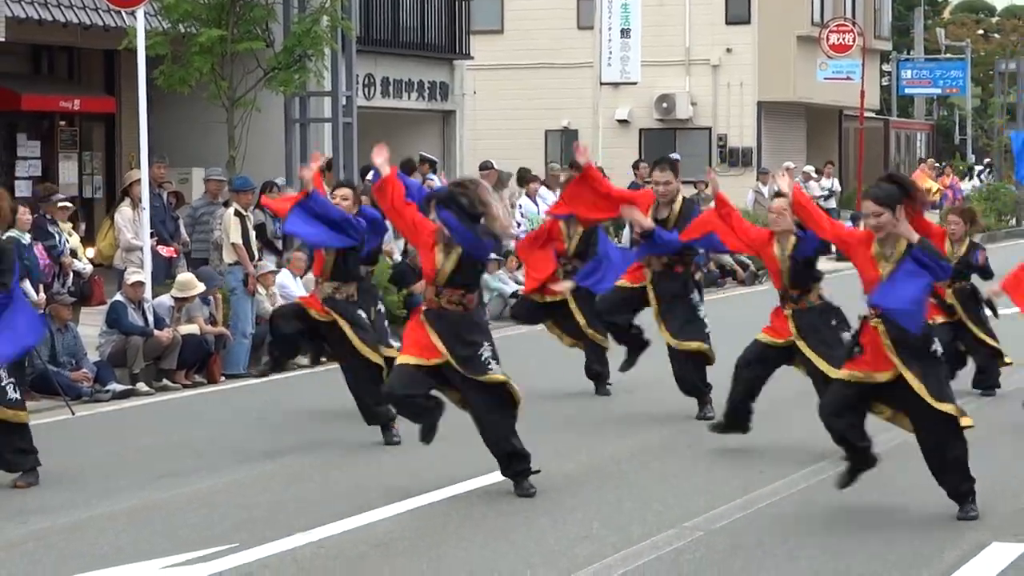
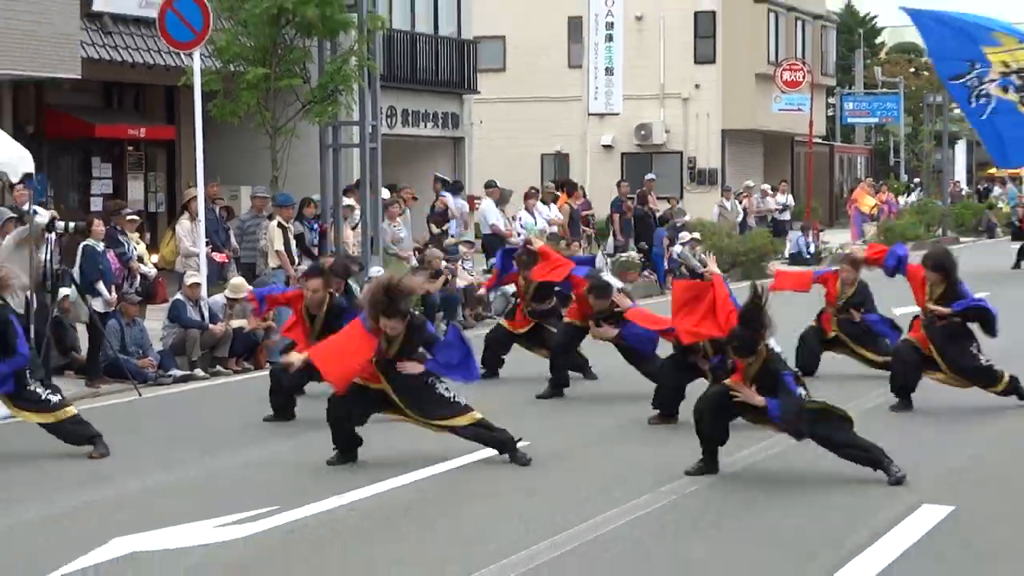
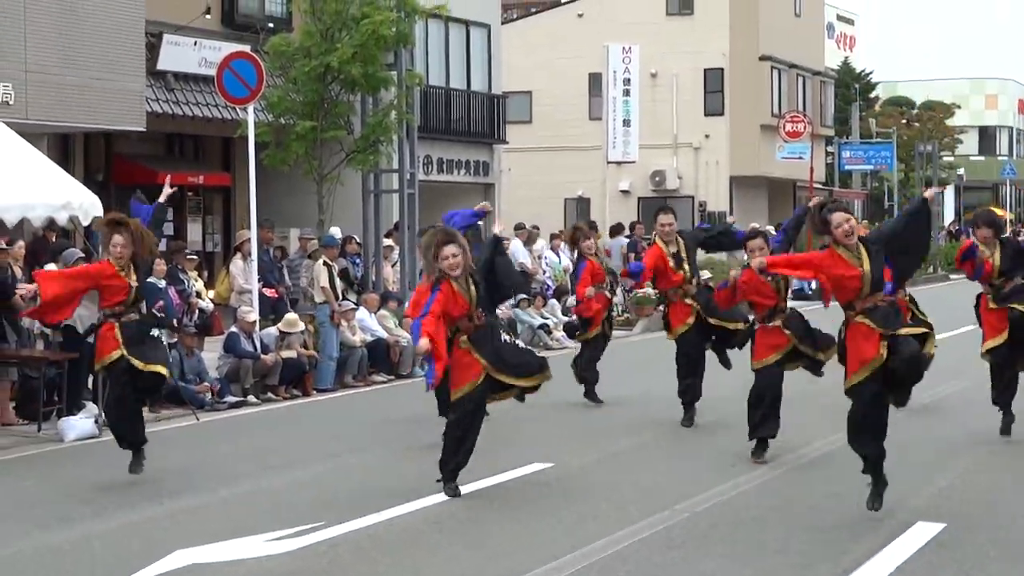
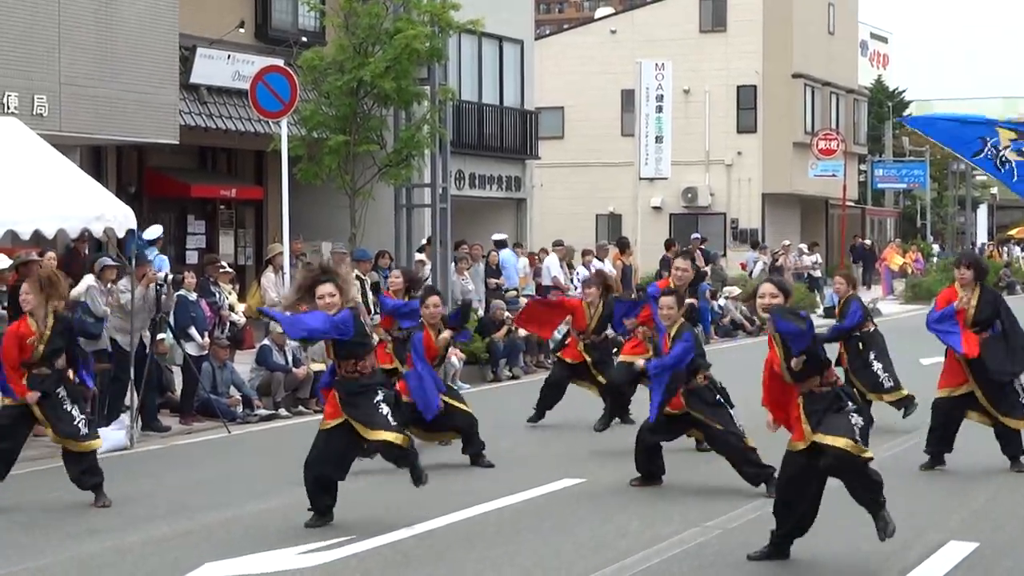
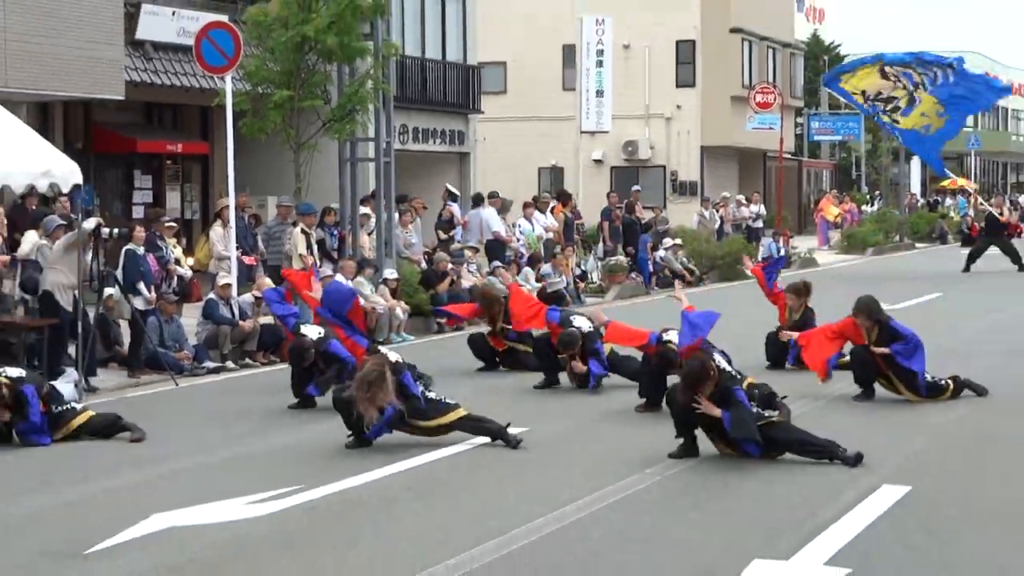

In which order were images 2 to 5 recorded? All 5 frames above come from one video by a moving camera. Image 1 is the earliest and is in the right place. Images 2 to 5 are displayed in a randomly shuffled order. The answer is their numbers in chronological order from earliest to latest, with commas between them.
2, 5, 3, 4
